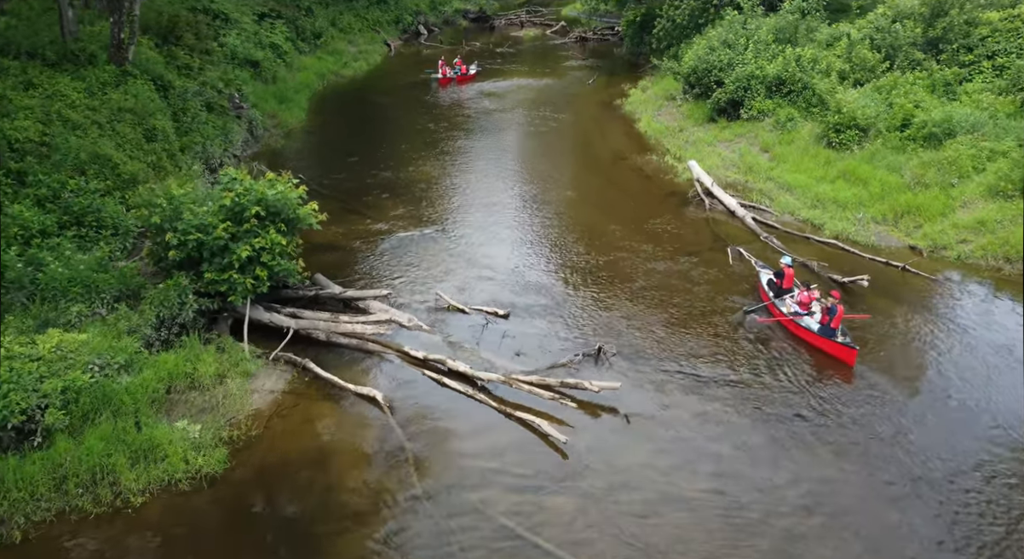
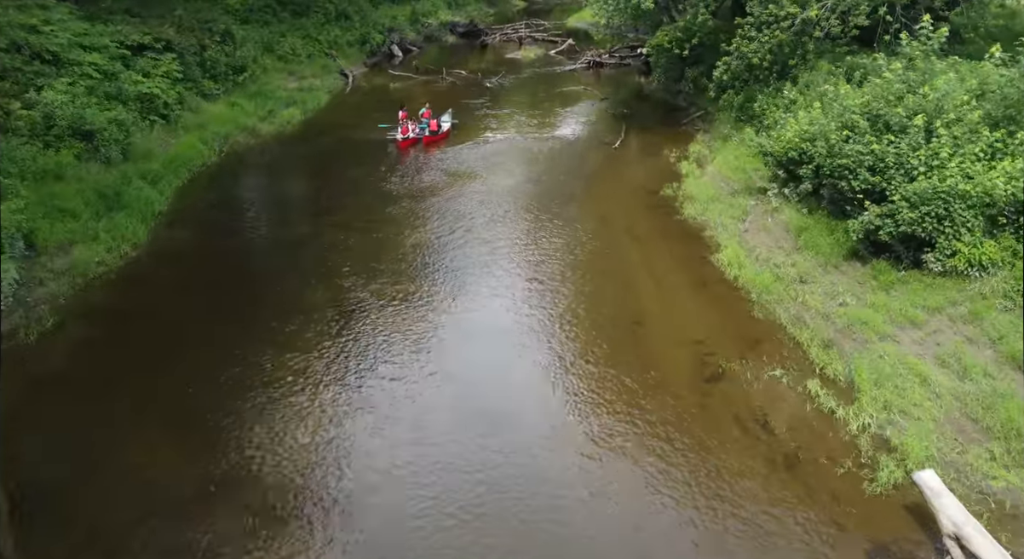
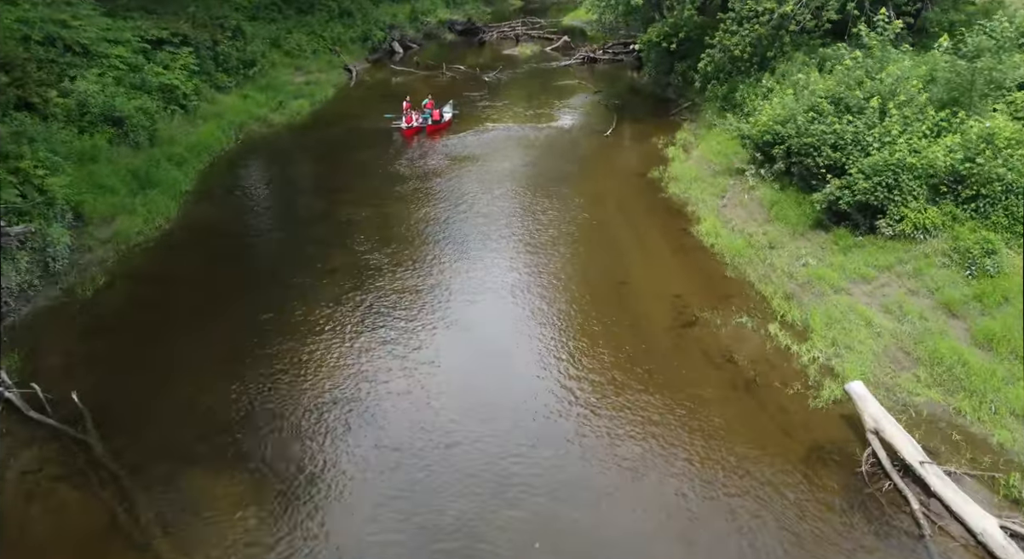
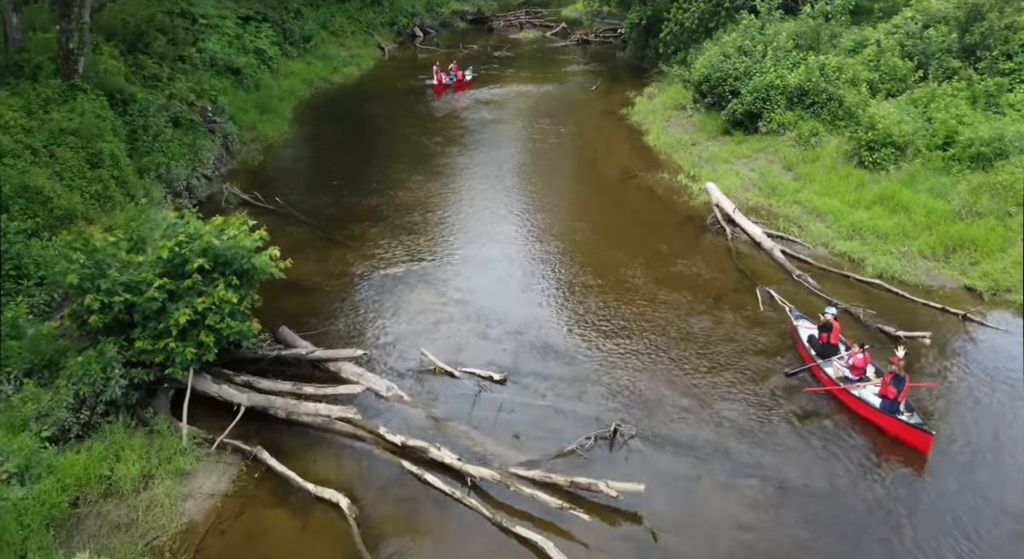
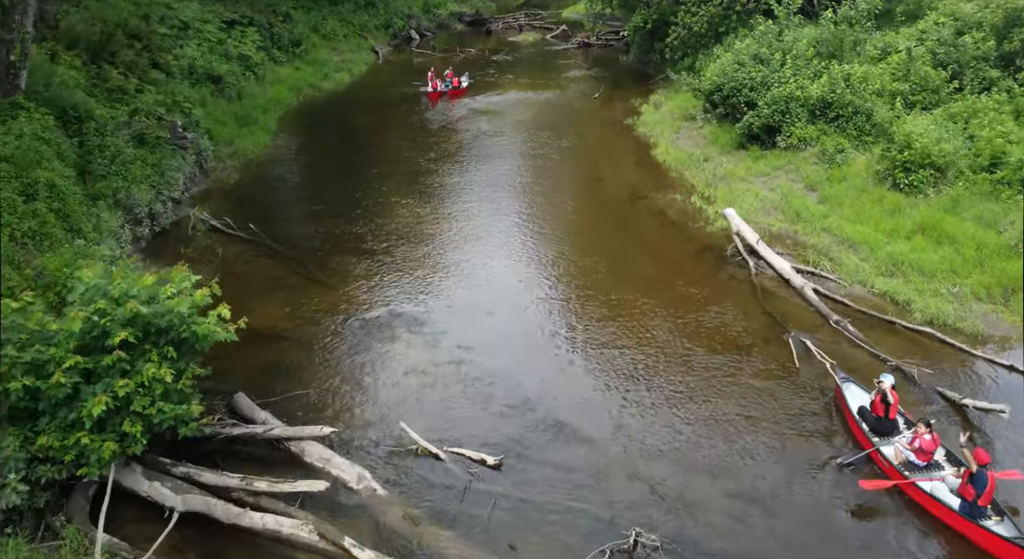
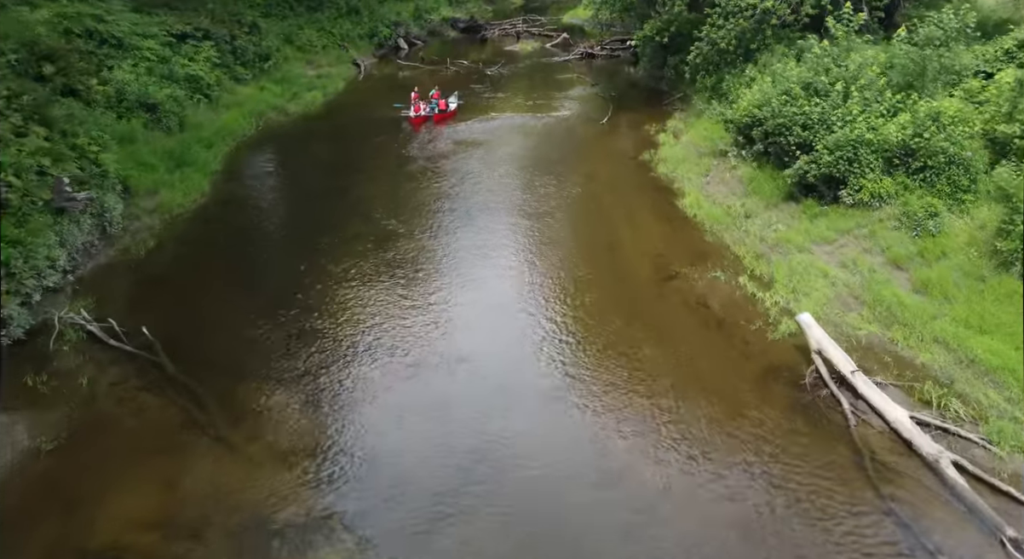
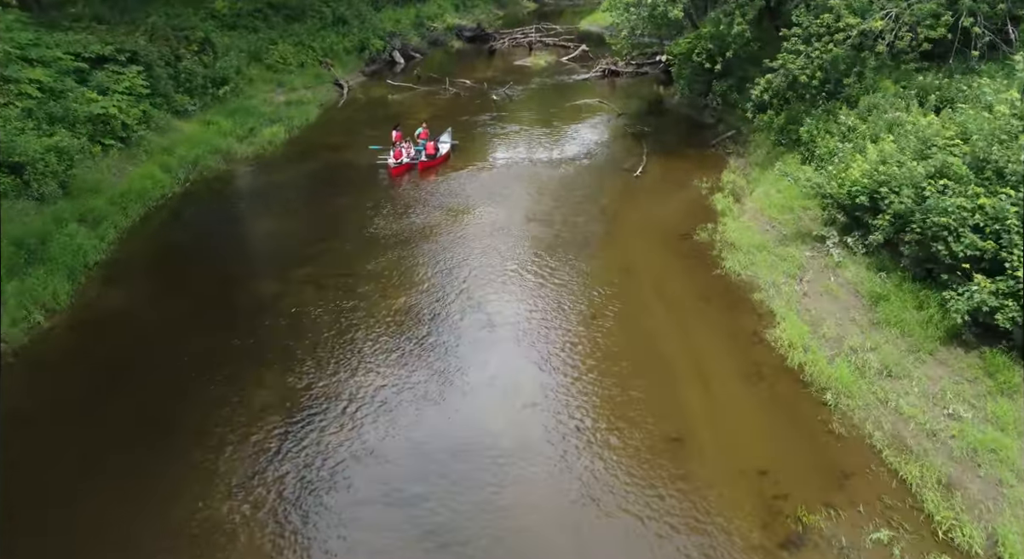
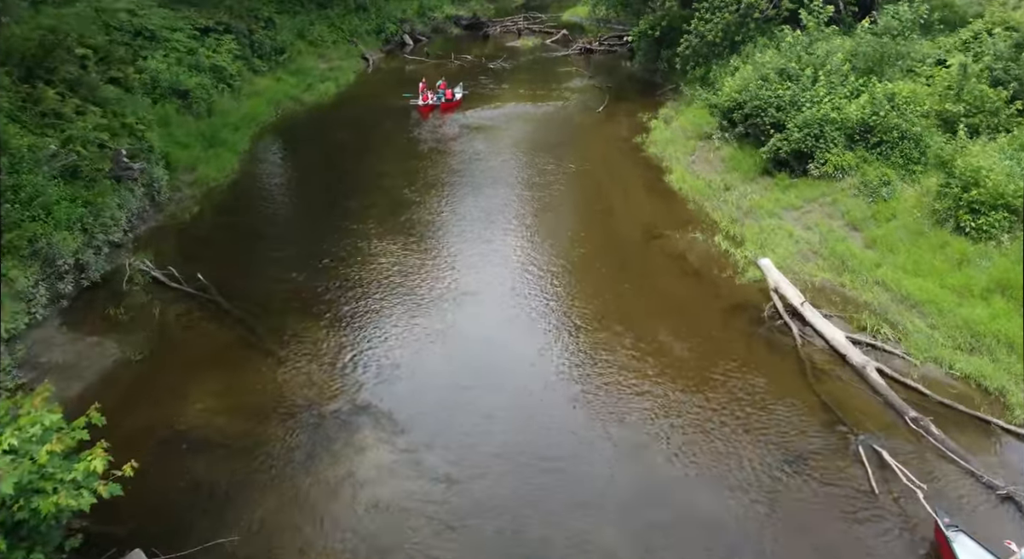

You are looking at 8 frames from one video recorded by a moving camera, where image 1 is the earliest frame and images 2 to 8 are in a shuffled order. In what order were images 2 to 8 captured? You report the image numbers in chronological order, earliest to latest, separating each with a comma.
4, 5, 8, 6, 3, 2, 7
